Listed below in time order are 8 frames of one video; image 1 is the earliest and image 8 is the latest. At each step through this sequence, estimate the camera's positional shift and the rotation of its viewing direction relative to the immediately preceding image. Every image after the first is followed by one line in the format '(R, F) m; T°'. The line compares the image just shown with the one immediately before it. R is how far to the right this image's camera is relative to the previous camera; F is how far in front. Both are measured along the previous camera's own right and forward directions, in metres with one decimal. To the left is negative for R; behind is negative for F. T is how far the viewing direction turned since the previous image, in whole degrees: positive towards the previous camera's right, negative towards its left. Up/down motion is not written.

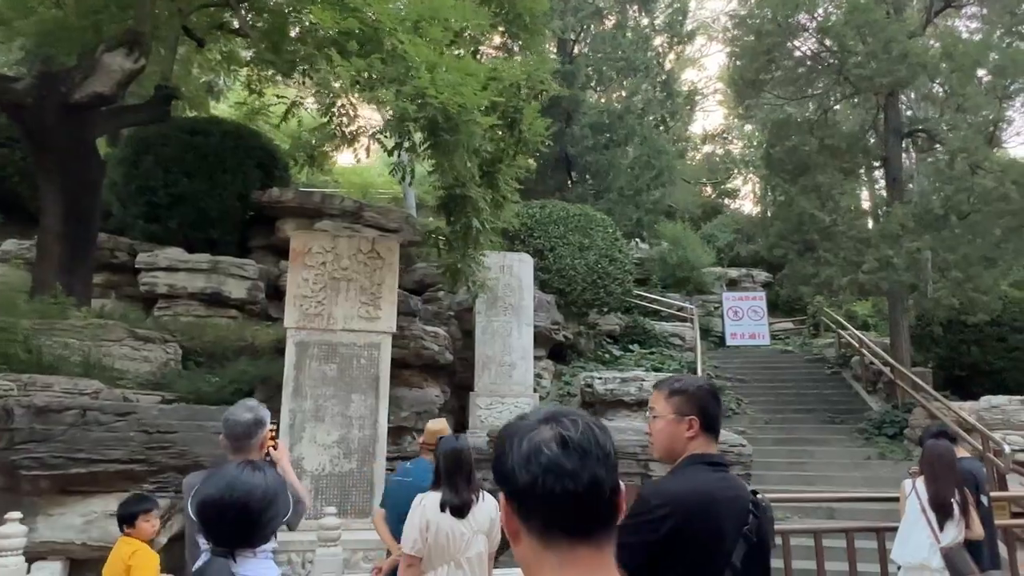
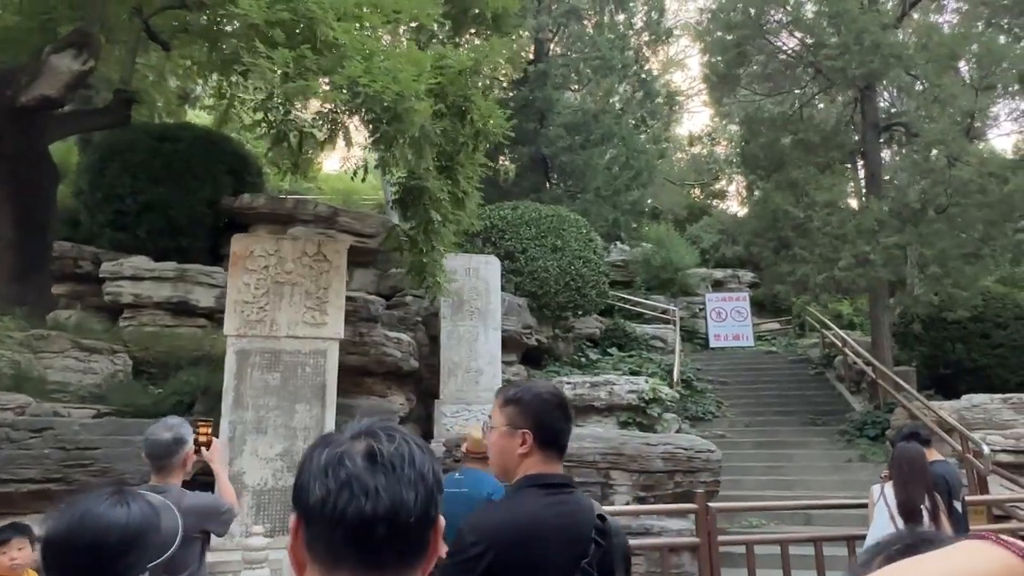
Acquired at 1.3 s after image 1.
(+0.4, +0.3) m; 0°
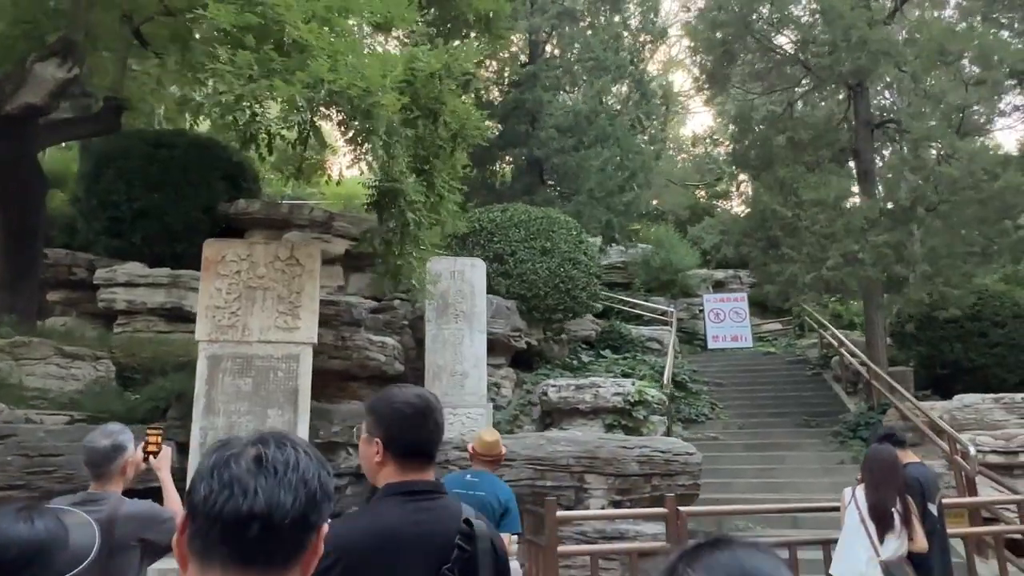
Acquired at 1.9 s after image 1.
(+0.3, 0.0) m; -1°
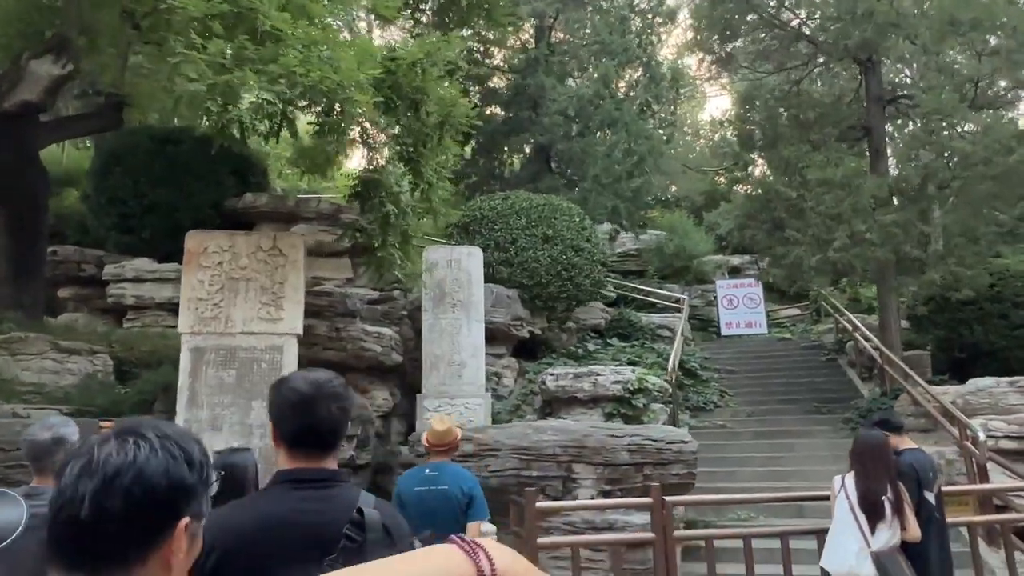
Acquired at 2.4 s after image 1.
(+0.3, +0.1) m; -2°
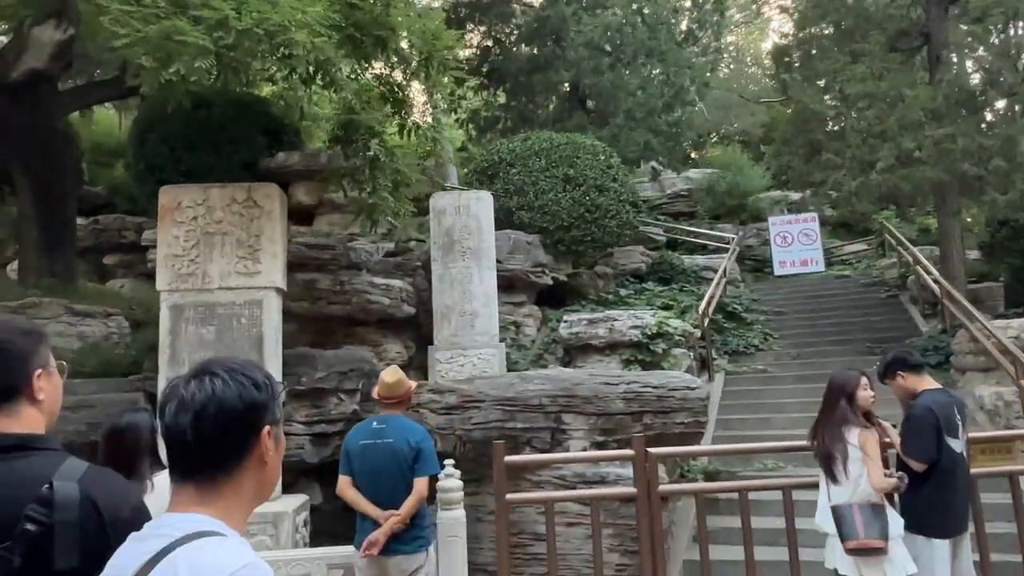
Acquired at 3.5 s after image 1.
(+0.7, +0.4) m; -6°
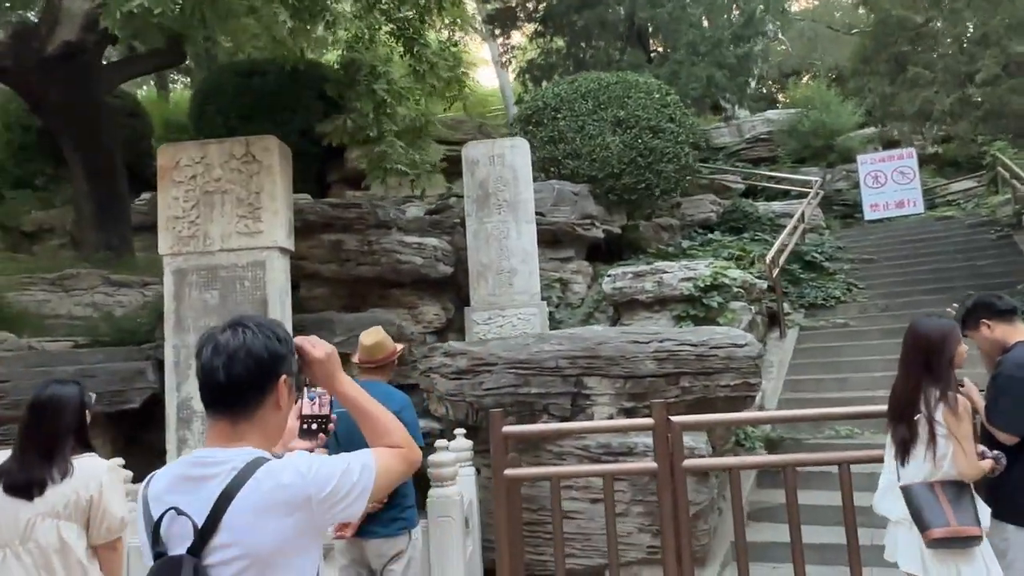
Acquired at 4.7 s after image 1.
(+0.5, +0.6) m; -7°
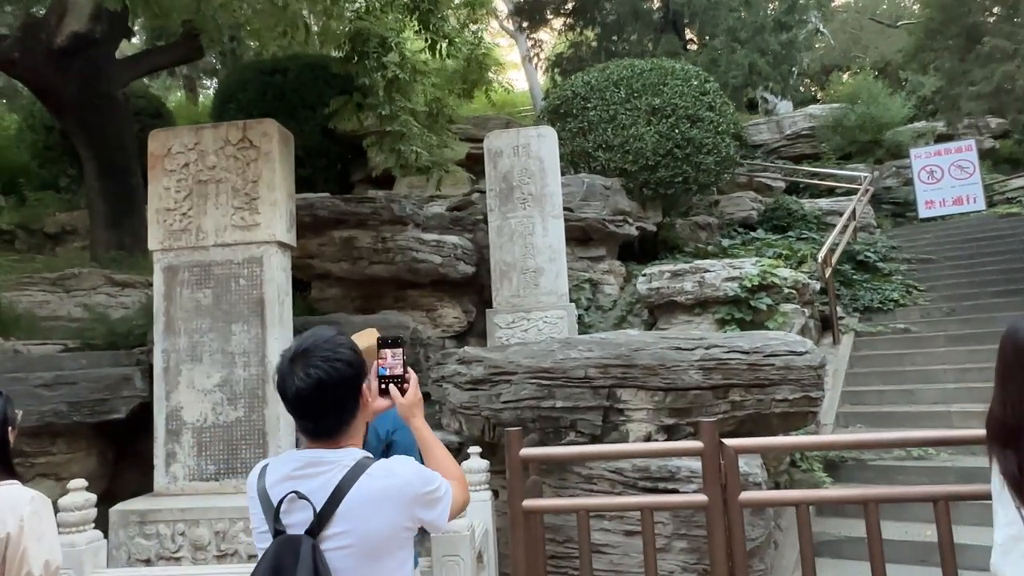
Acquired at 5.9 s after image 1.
(0.0, +0.6) m; -3°
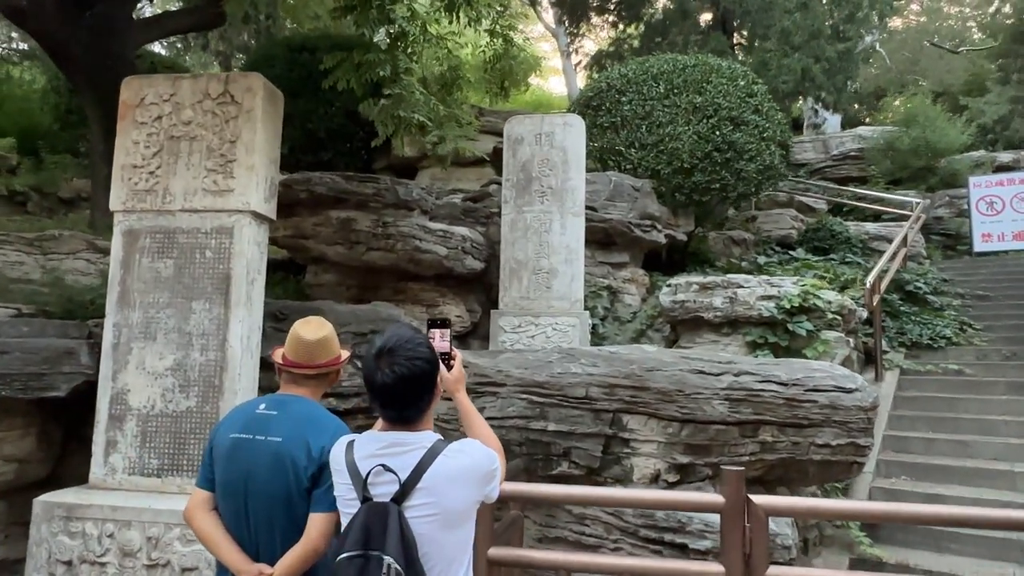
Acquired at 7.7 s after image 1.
(+0.1, +0.6) m; -2°
